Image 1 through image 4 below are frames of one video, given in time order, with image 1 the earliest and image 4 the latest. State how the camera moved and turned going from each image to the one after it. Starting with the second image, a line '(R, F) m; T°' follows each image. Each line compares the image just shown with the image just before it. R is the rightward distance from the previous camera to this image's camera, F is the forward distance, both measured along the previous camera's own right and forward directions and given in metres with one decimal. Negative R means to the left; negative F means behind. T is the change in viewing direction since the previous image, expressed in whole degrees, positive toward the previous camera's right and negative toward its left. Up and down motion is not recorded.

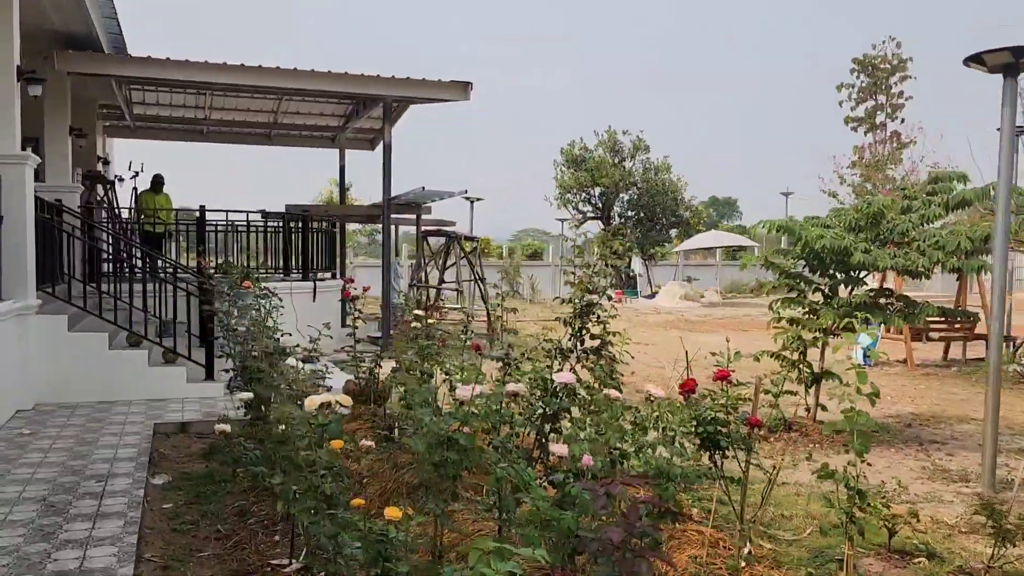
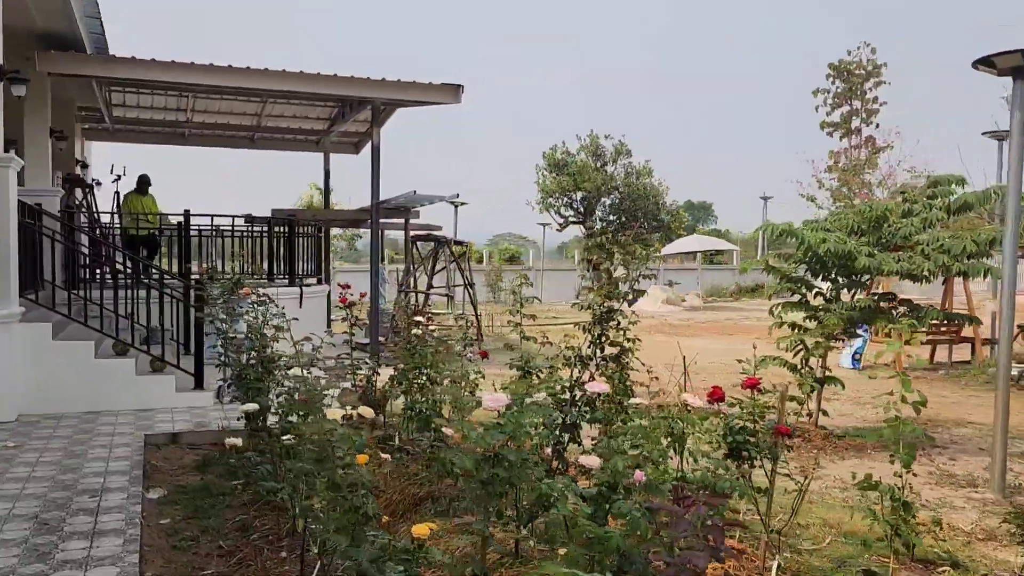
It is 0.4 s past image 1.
(-0.2, +0.1) m; +2°
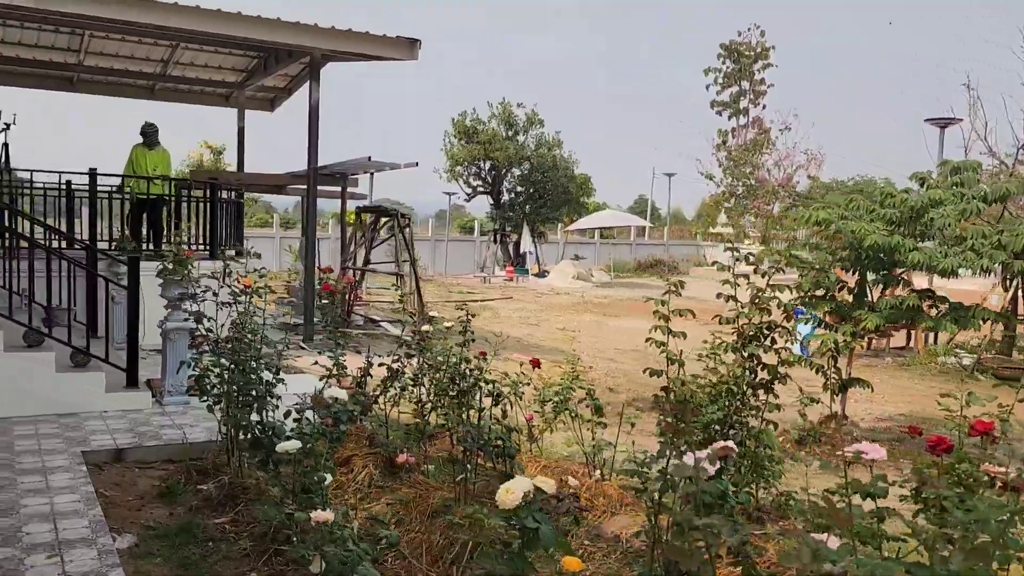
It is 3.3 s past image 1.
(-0.9, +0.9) m; +8°
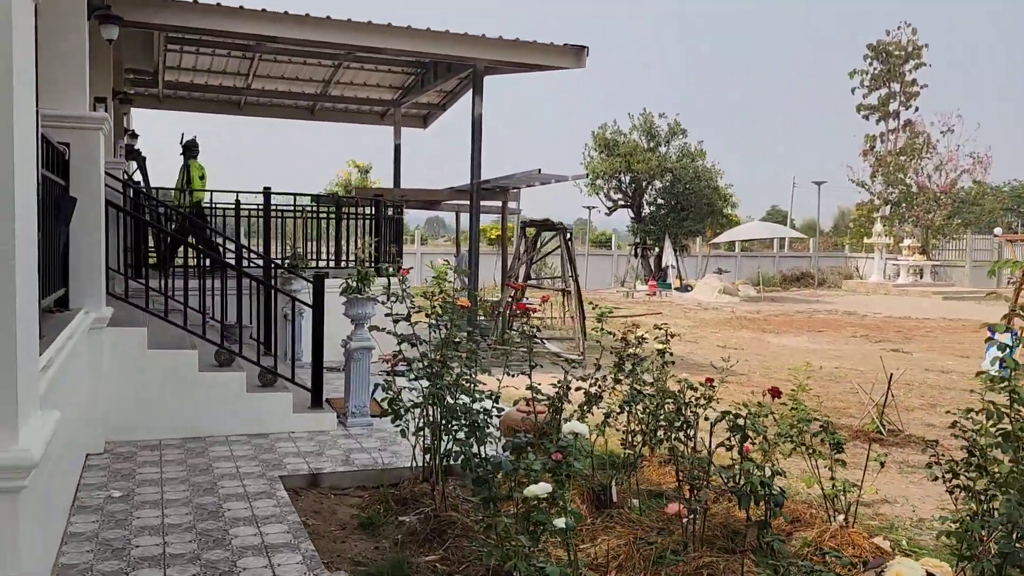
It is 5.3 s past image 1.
(-0.5, +0.4) m; -8°
